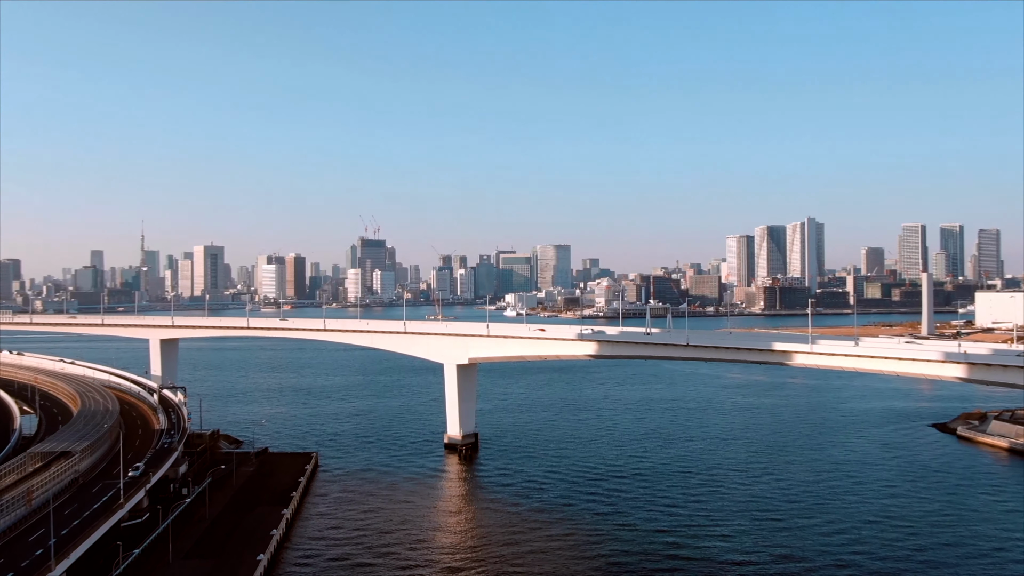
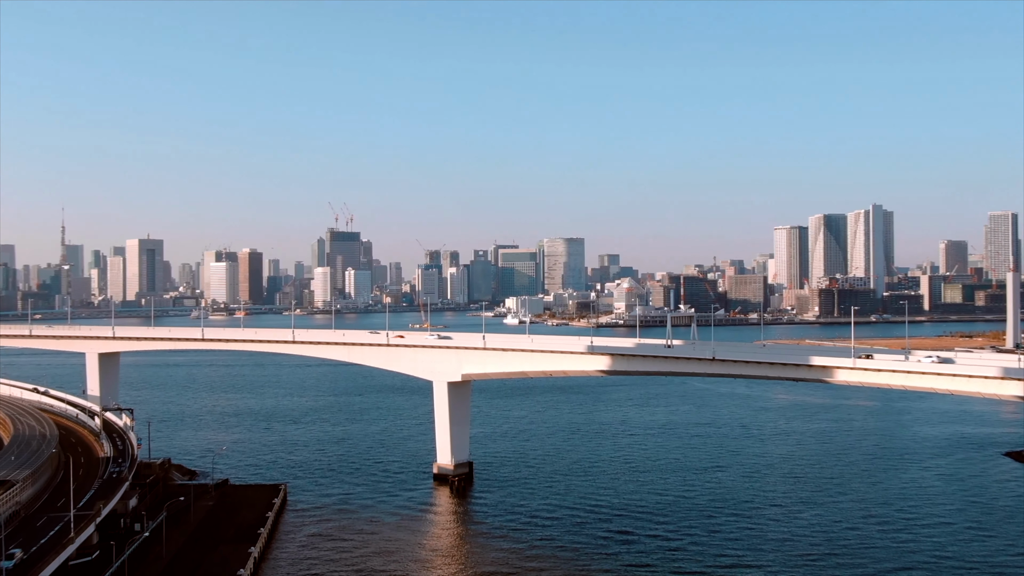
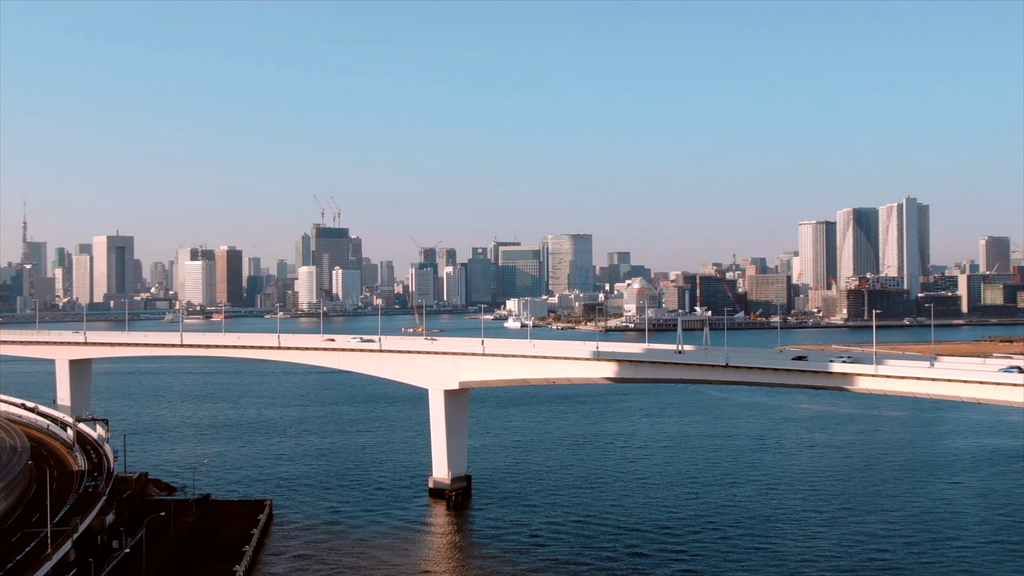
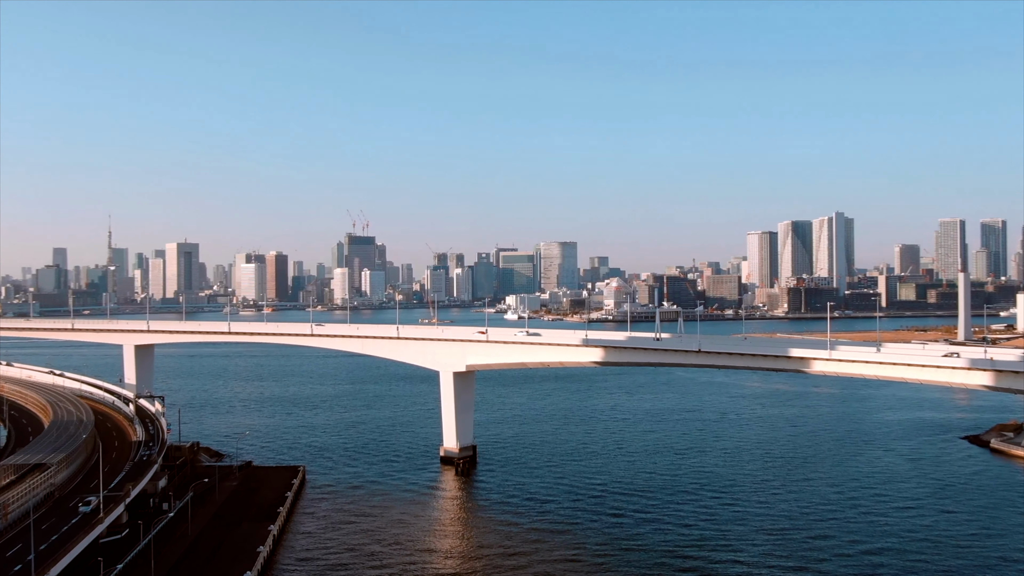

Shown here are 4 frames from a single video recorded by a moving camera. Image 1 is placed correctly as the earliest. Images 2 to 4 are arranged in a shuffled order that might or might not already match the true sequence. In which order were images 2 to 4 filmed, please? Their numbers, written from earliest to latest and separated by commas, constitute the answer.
4, 2, 3
